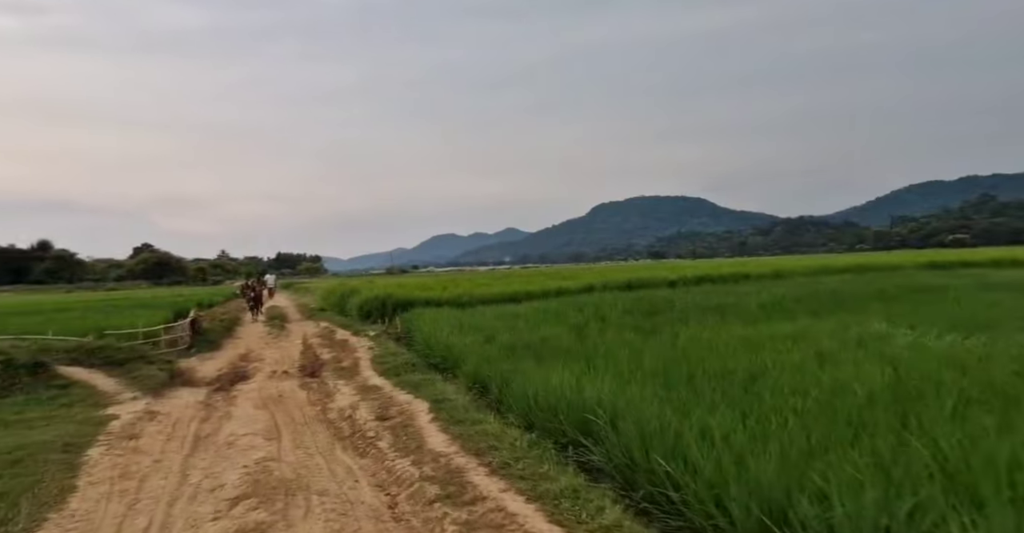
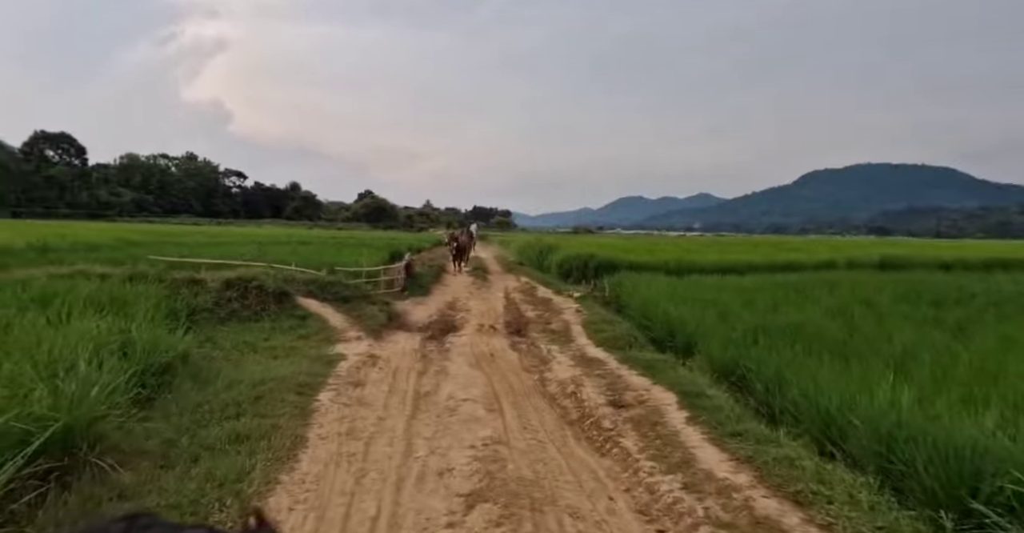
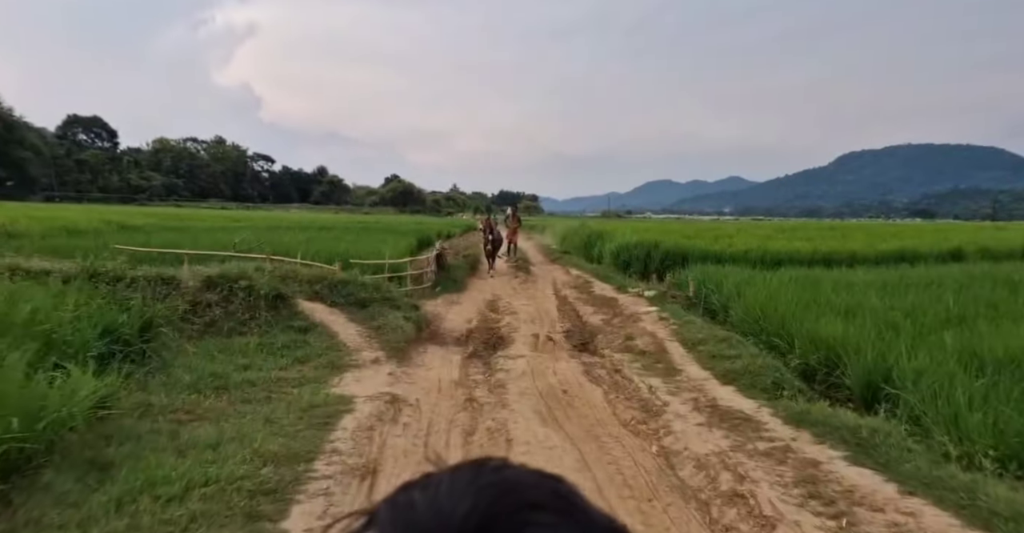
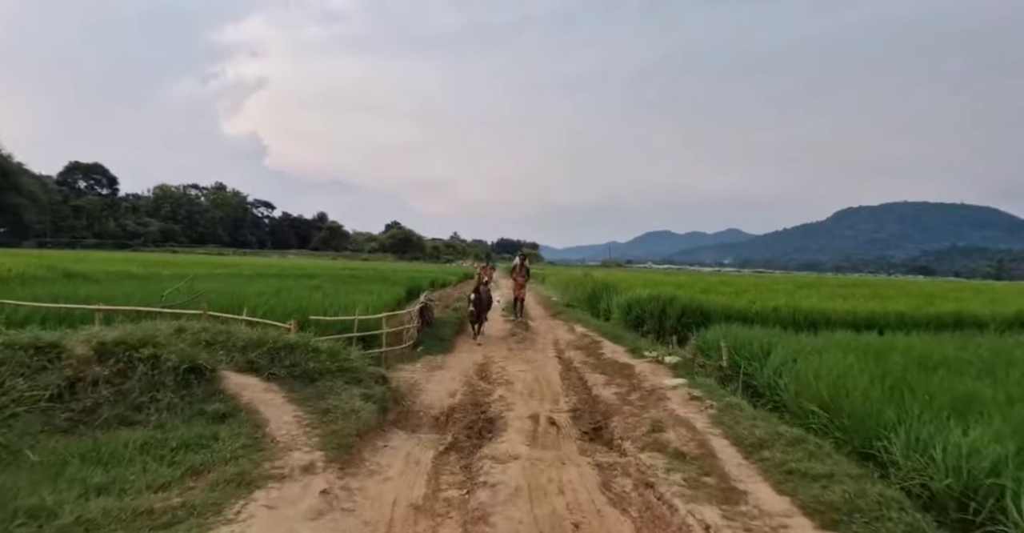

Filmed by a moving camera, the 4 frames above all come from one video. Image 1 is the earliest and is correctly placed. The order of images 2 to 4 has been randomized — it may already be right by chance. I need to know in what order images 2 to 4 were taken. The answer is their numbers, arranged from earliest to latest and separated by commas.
2, 3, 4
